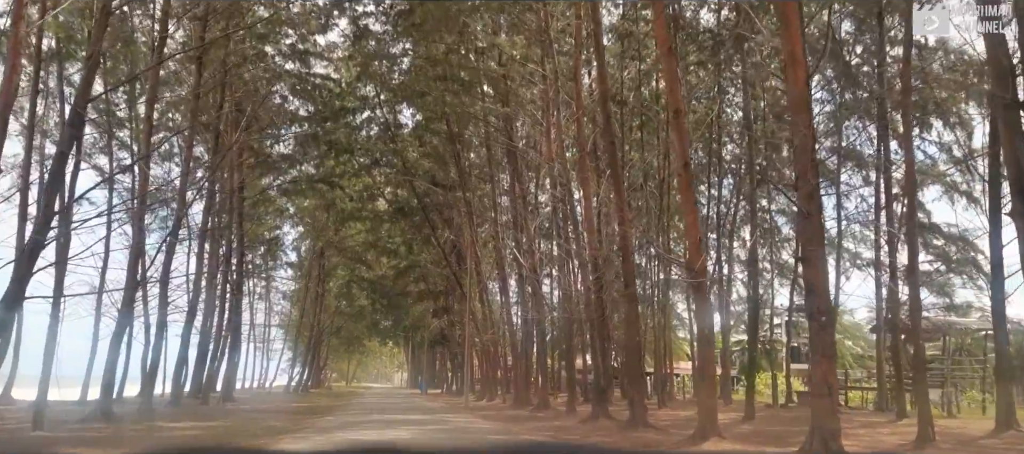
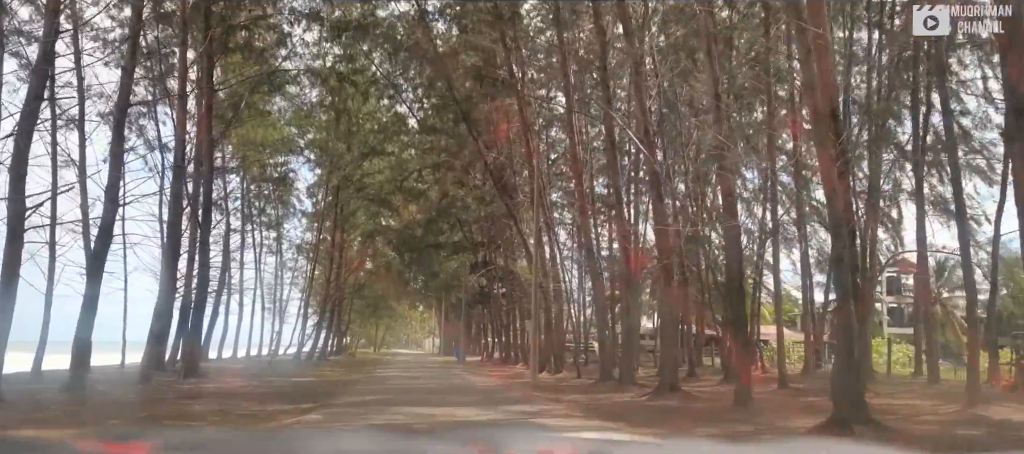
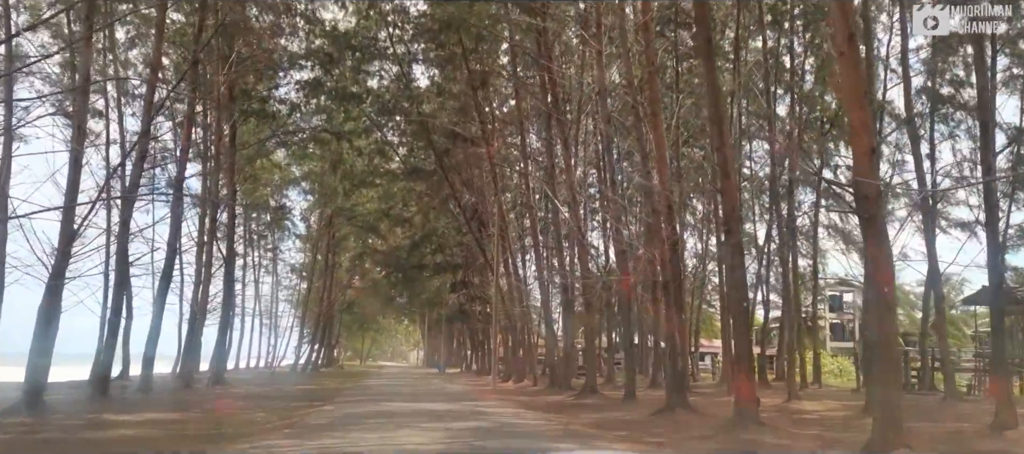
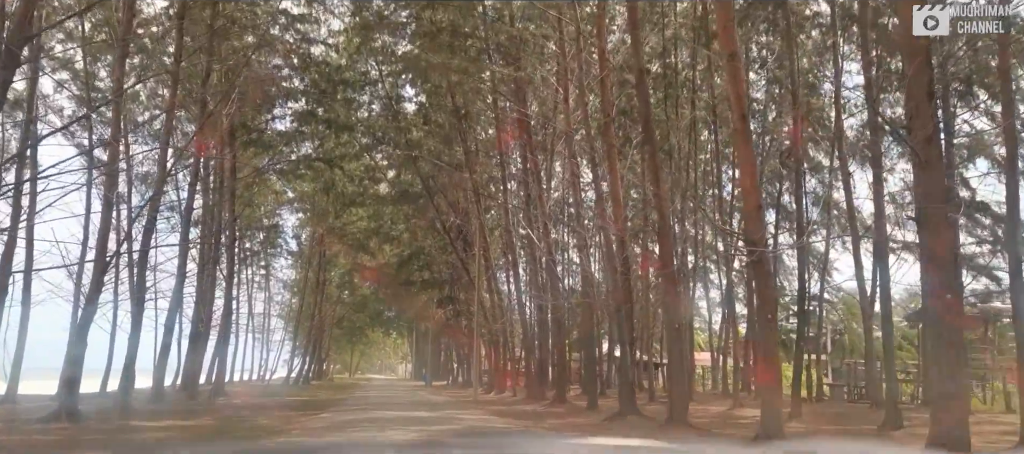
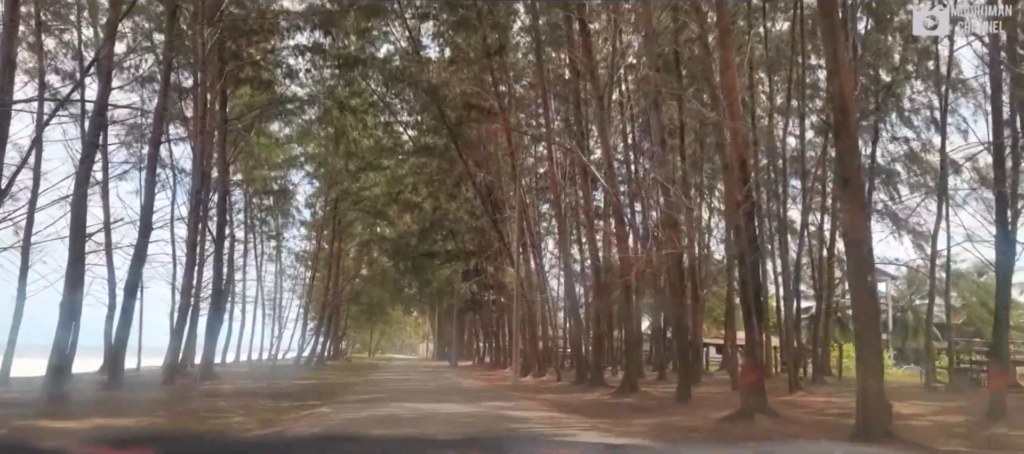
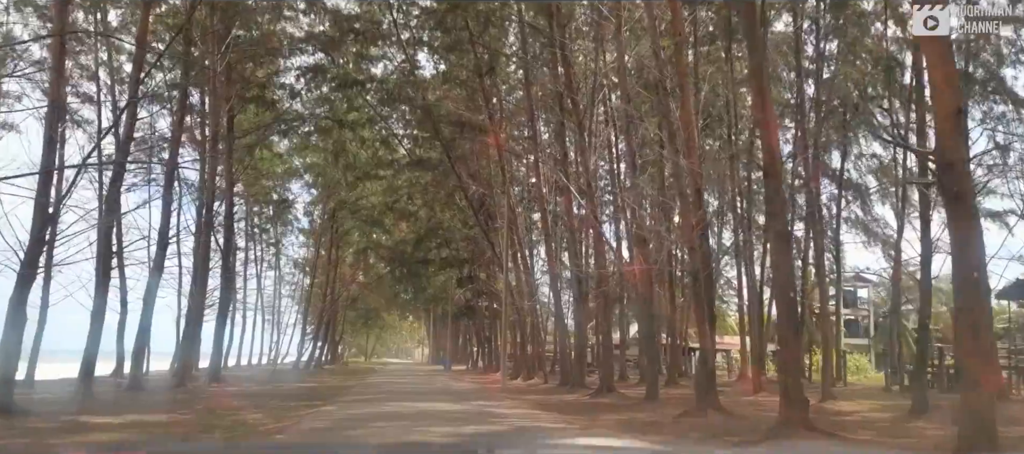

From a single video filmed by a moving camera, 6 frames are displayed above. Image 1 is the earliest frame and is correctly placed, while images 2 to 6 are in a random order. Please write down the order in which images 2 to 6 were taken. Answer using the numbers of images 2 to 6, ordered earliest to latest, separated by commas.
4, 3, 6, 5, 2
